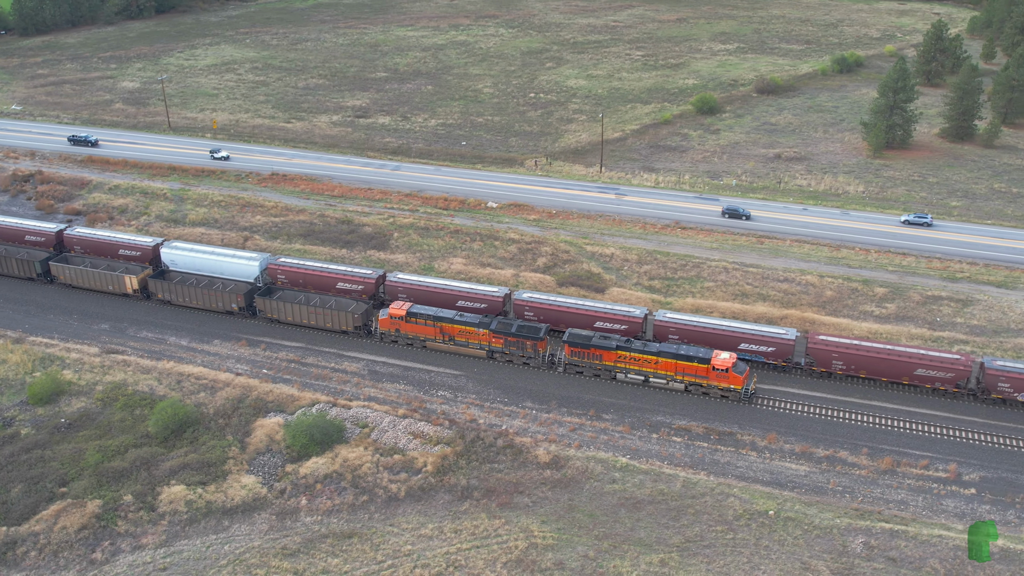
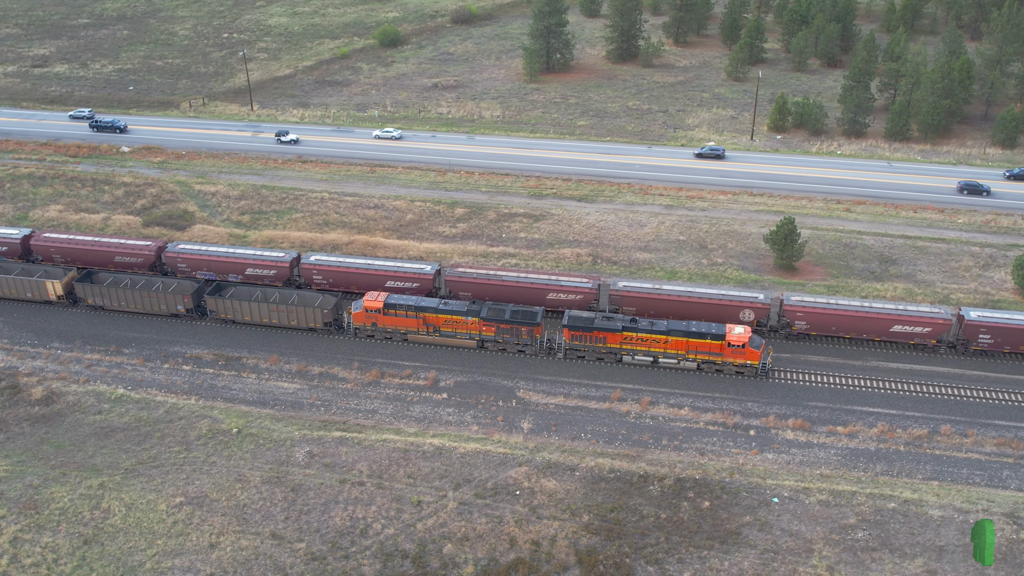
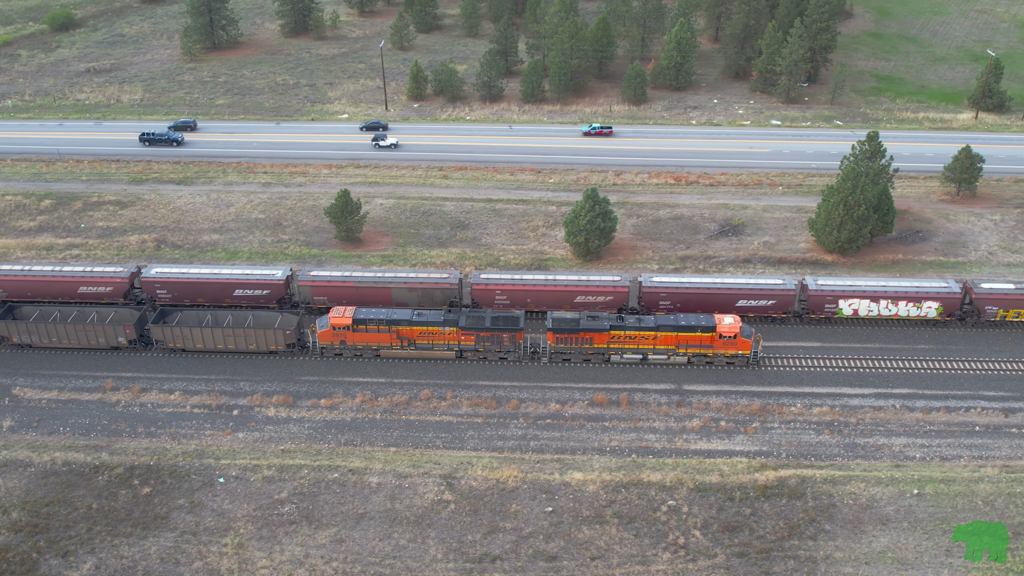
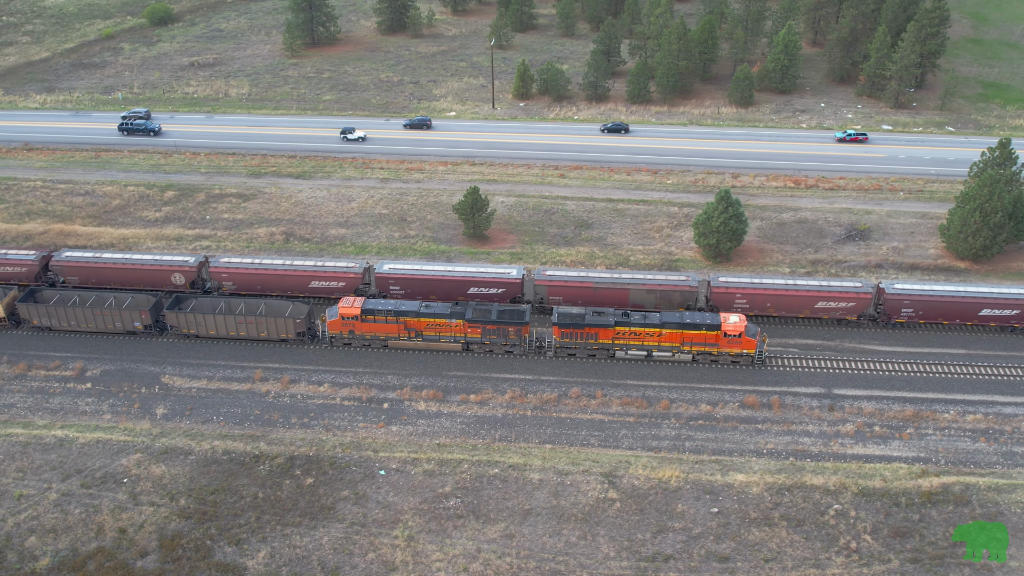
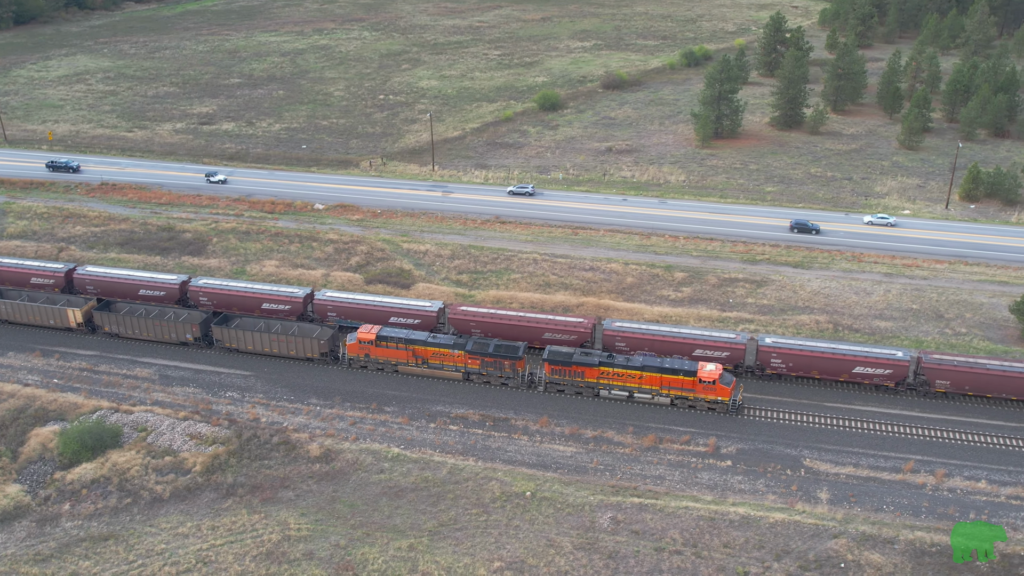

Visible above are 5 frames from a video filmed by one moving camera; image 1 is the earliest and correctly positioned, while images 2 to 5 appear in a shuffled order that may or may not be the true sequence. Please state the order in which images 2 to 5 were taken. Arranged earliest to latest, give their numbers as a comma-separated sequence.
5, 2, 4, 3
